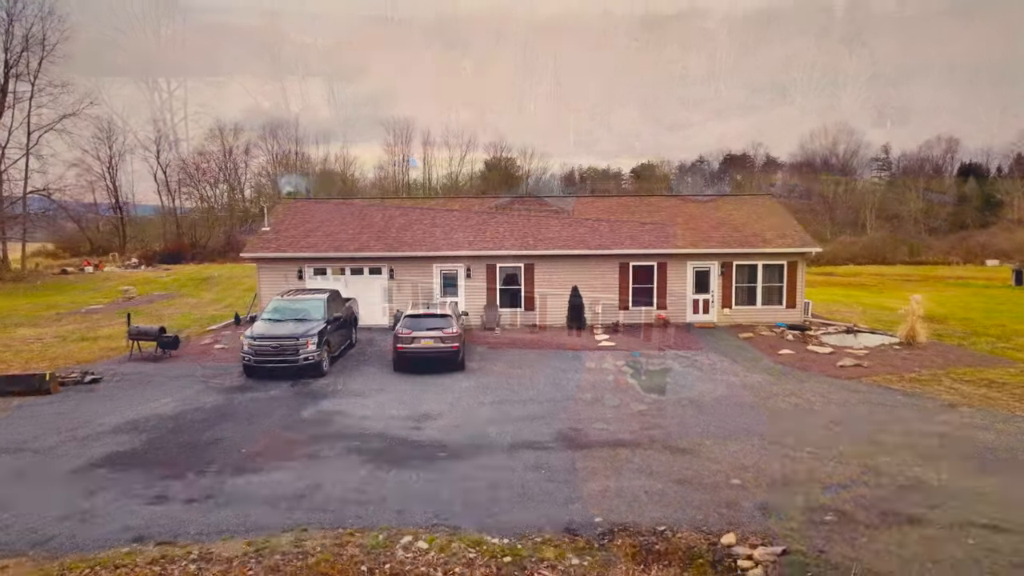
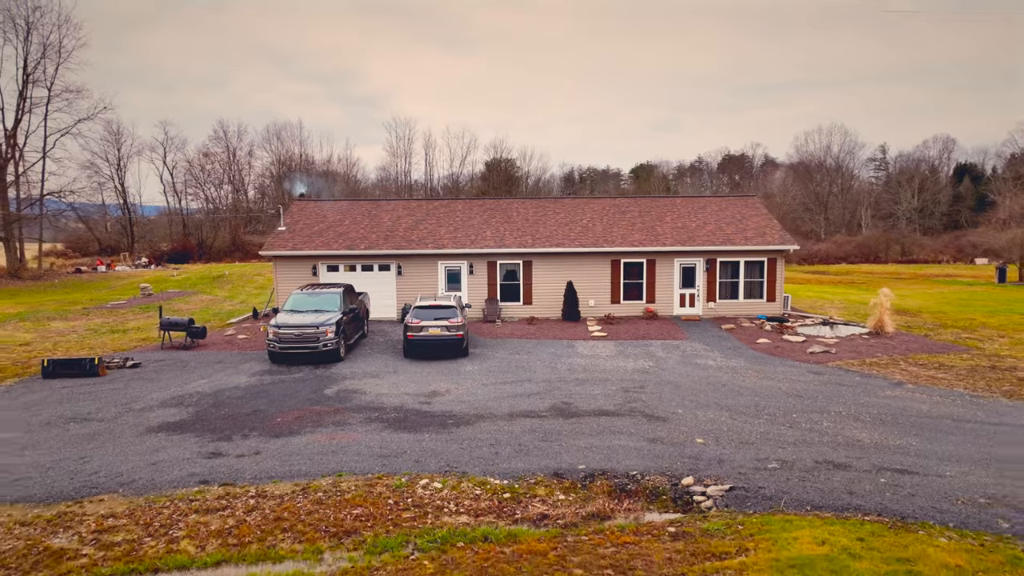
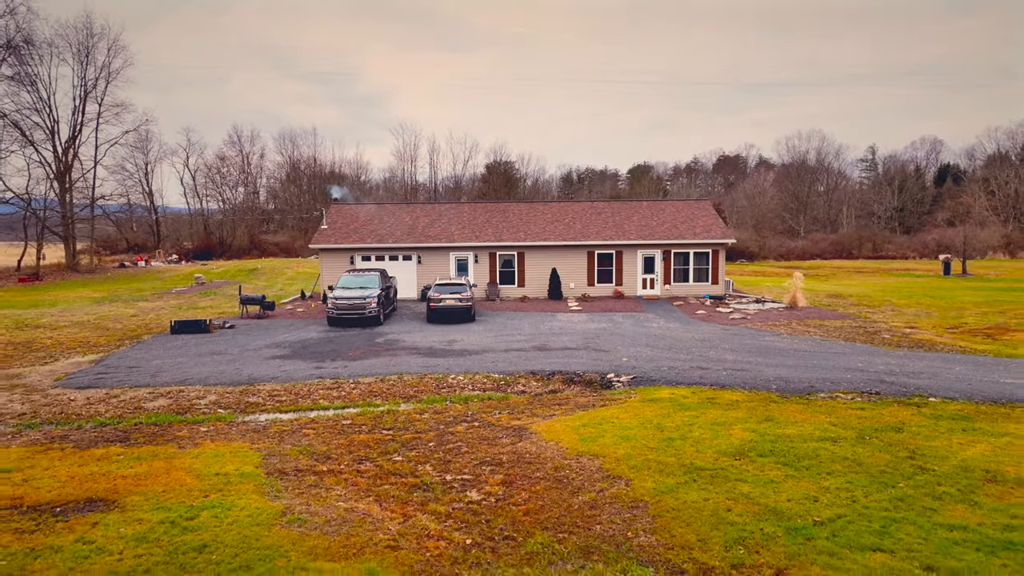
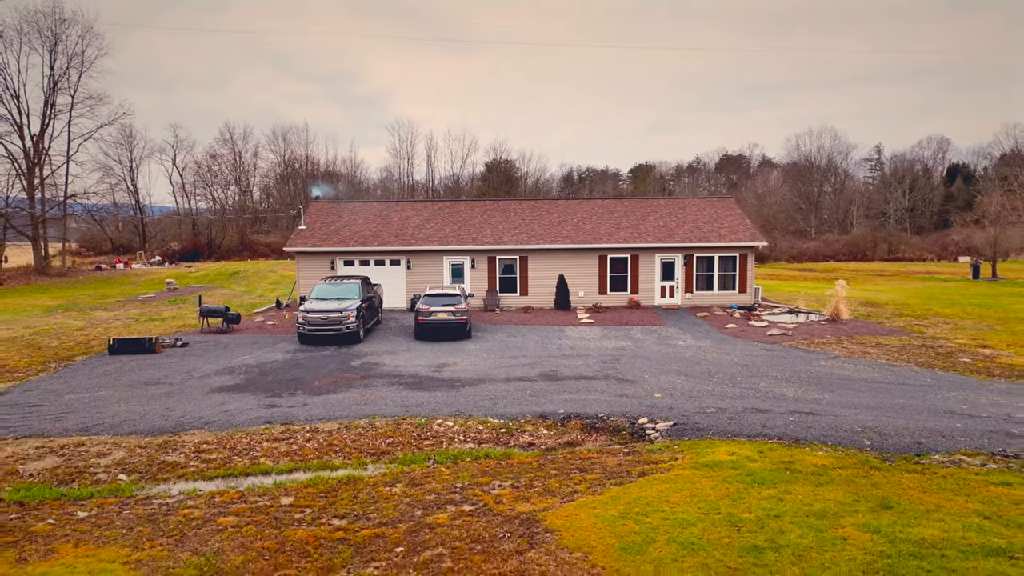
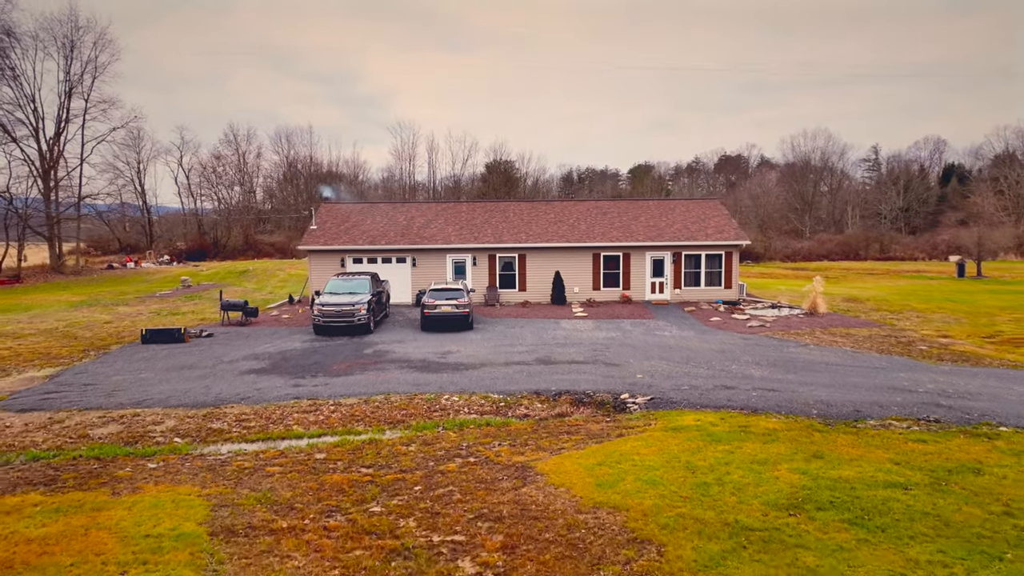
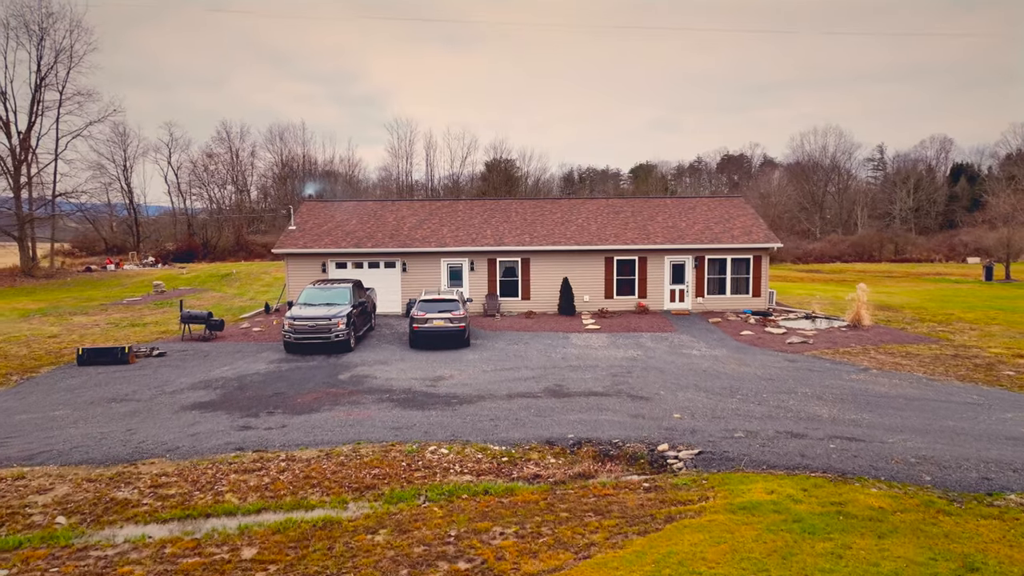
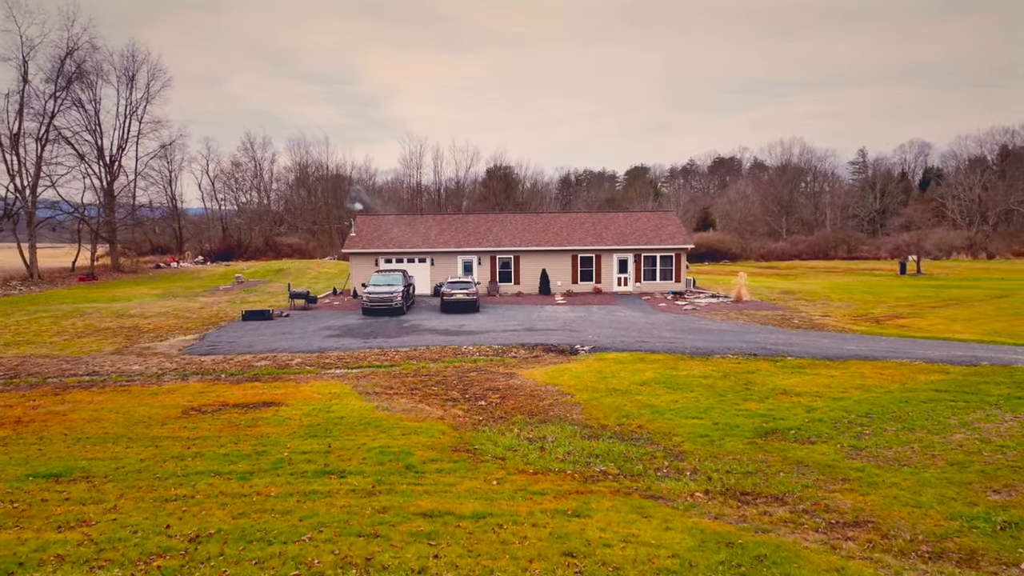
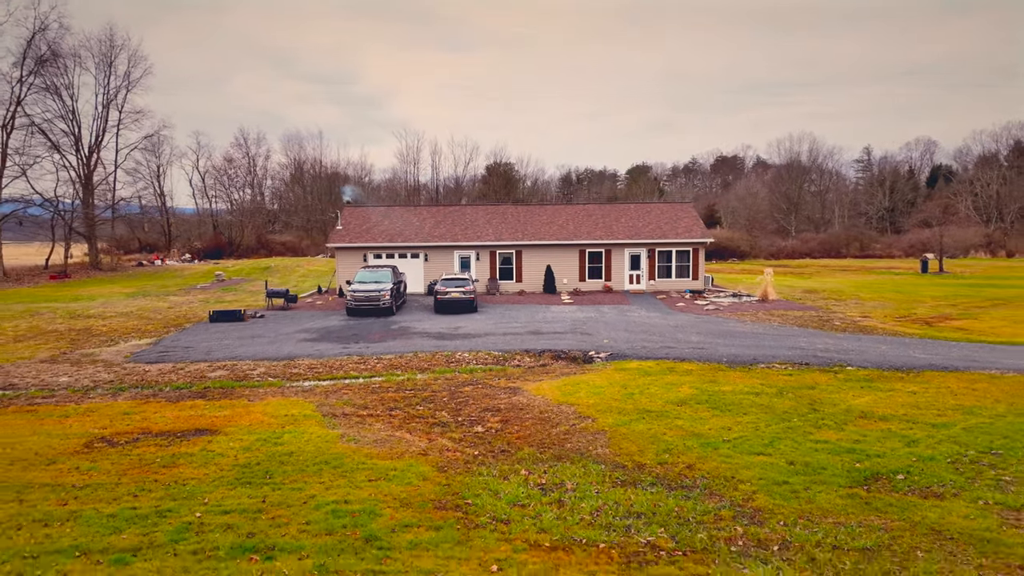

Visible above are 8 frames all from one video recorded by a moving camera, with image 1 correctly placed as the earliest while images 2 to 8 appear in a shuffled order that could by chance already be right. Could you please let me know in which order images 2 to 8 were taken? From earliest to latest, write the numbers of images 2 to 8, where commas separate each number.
2, 6, 4, 5, 3, 8, 7
